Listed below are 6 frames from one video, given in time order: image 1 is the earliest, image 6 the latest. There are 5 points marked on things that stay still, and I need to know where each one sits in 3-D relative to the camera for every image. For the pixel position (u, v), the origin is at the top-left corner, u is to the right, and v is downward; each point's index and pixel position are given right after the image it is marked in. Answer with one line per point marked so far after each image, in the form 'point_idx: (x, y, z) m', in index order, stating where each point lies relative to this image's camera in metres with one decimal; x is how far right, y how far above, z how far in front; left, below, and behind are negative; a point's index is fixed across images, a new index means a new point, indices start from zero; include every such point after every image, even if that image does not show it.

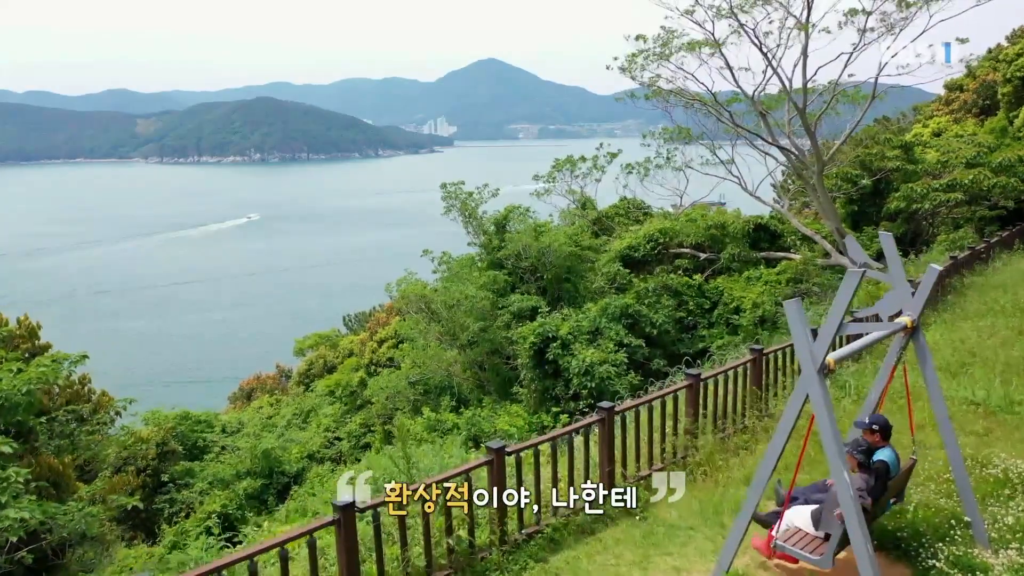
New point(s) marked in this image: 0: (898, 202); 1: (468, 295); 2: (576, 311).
0: (+6.1, +1.3, +15.1) m
1: (-0.6, -0.1, +12.1) m
2: (+0.8, -0.3, +12.1) m
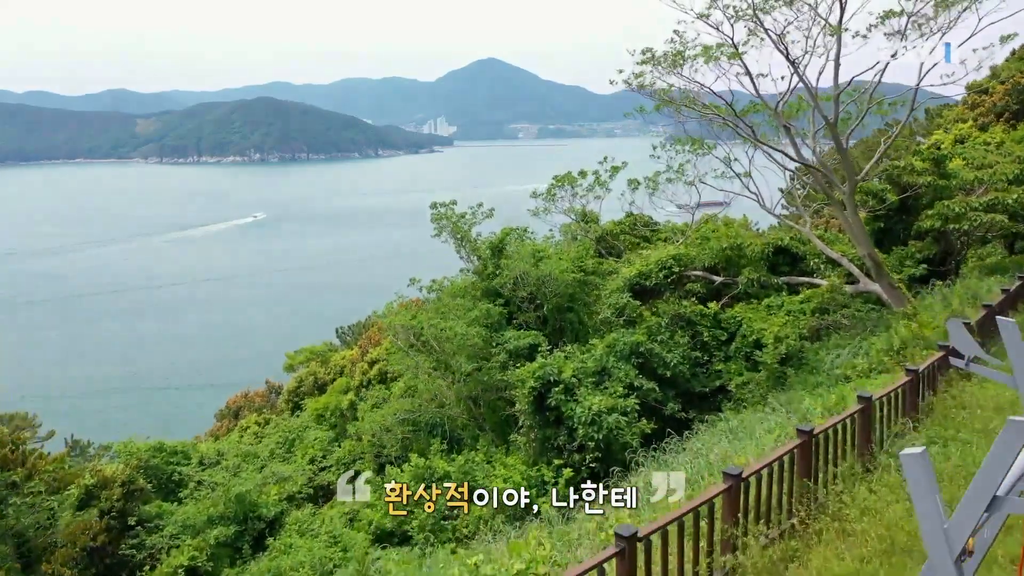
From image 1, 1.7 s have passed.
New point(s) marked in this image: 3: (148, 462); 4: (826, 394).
0: (+6.0, +1.0, +13.9) m
1: (-0.6, -0.5, +10.8) m
2: (+0.8, -0.7, +10.8) m
3: (-6.1, -2.9, +16.1) m
4: (+3.0, -1.0, +9.2) m
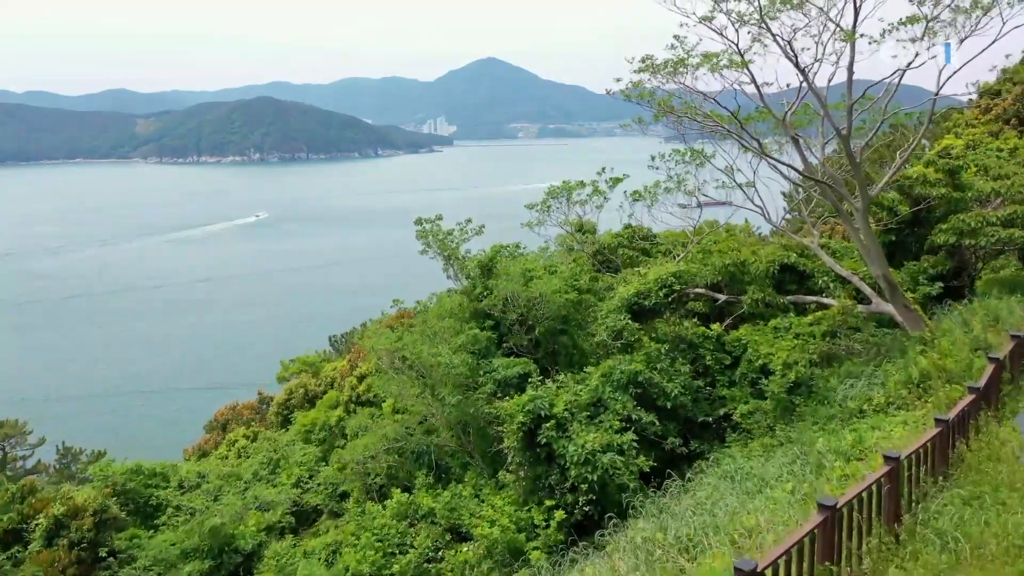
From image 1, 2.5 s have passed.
0: (+5.9, +0.7, +13.1) m
1: (-0.8, -0.8, +10.1) m
2: (+0.7, -0.9, +10.1) m
3: (-6.2, -3.2, +15.4) m
4: (+2.9, -1.3, +8.5) m
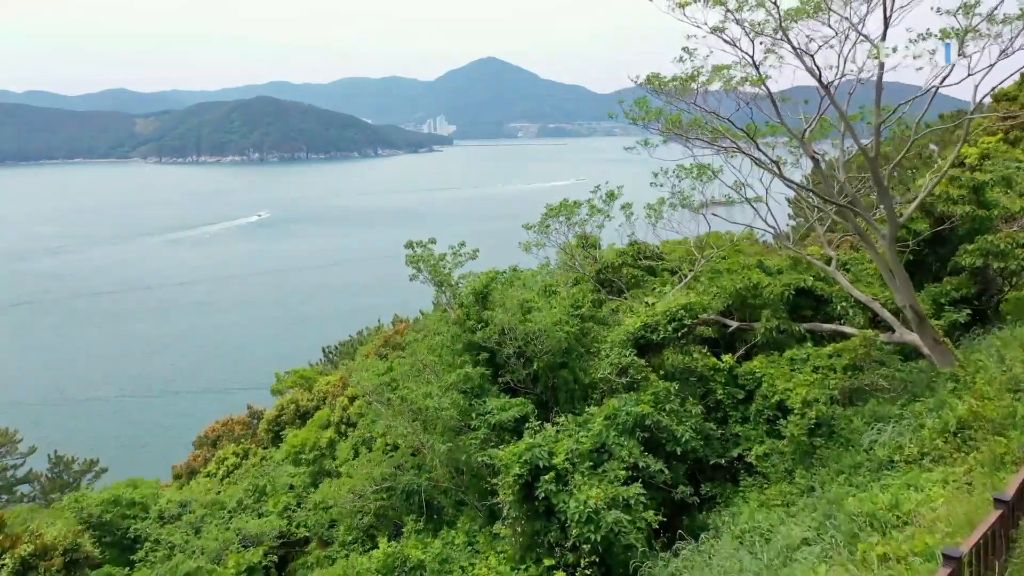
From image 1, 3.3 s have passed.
0: (+5.9, +0.4, +12.3) m
1: (-0.8, -1.1, +9.3) m
2: (+0.6, -1.3, +9.3) m
3: (-6.3, -3.5, +14.6) m
4: (+2.9, -1.6, +7.7) m
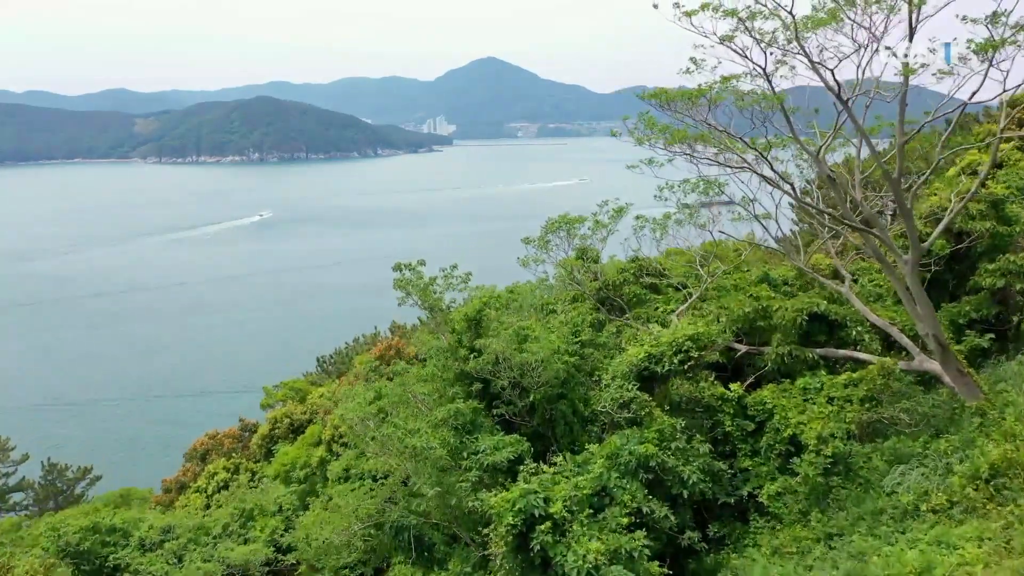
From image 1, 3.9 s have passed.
0: (+5.8, +0.1, +11.7) m
1: (-0.9, -1.4, +8.6) m
2: (+0.6, -1.5, +8.6) m
3: (-6.3, -3.8, +13.9) m
4: (+2.8, -1.9, +7.0) m
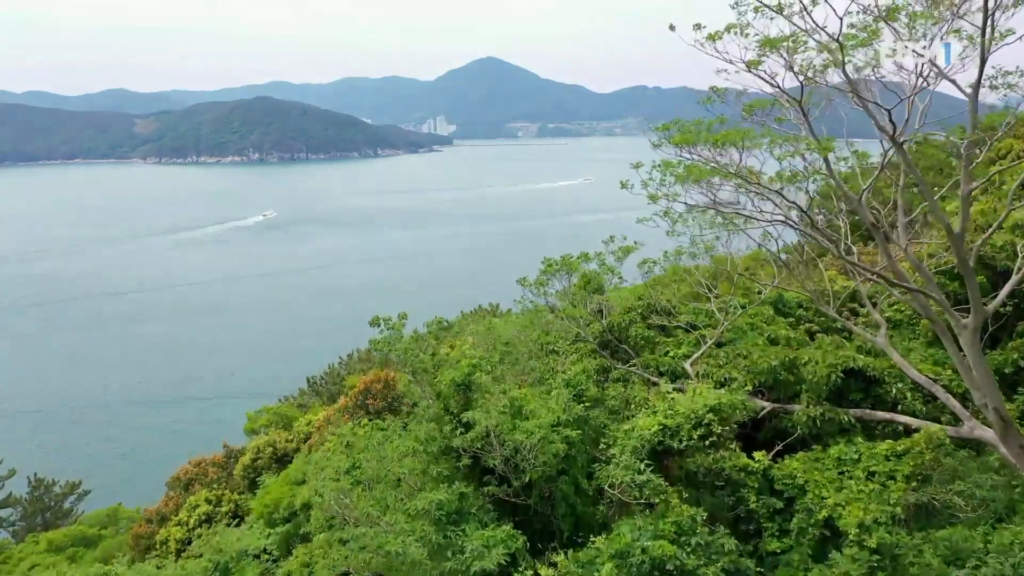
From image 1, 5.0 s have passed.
0: (+5.8, -0.4, +10.4) m
1: (-0.9, -1.9, +7.4) m
2: (+0.5, -2.1, +7.4) m
3: (-6.4, -4.3, +12.7) m
4: (+2.8, -2.4, +5.8) m
